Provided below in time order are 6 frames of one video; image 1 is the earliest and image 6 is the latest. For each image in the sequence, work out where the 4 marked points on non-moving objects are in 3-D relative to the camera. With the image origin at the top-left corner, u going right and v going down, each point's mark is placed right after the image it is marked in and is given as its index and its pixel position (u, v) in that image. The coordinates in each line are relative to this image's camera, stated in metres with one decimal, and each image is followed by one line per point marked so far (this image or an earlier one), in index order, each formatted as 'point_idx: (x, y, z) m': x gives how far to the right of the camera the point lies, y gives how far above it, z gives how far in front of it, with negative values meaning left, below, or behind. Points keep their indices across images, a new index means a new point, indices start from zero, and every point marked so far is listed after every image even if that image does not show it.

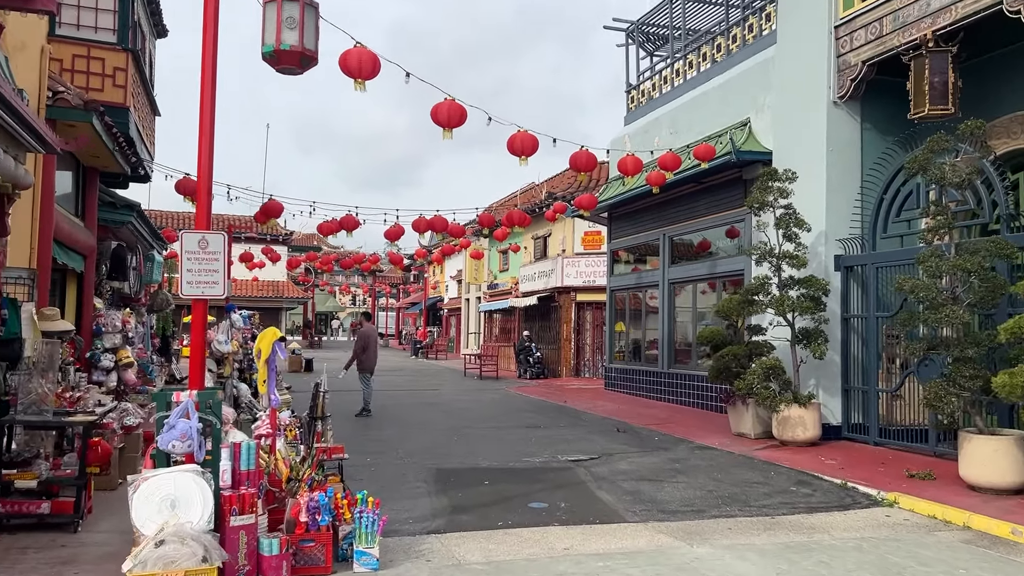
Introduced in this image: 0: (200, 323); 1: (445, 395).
0: (-2.0, -0.2, +5.3) m
1: (-1.4, -2.2, +17.3) m
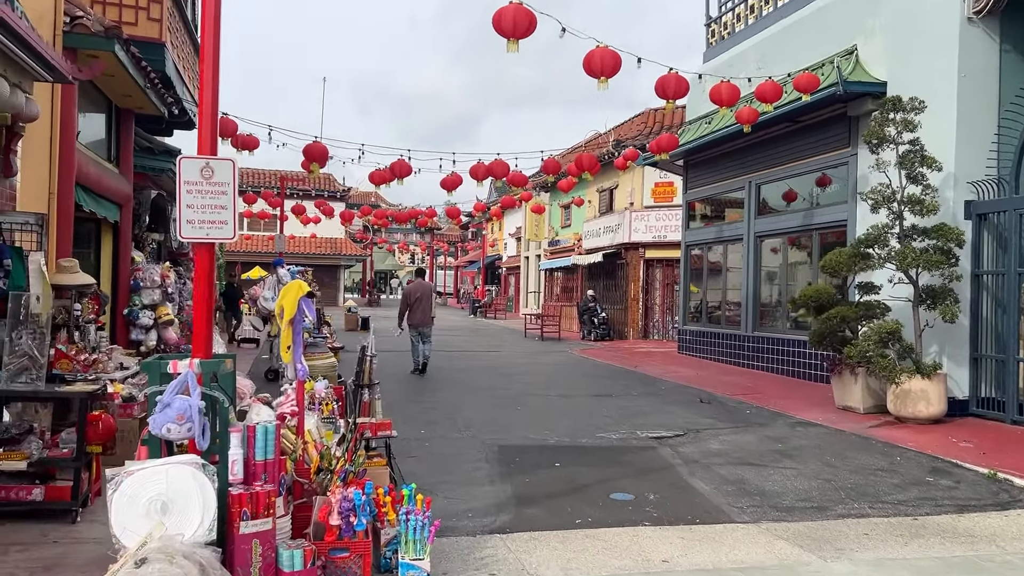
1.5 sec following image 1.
0: (-1.5, +0.1, +4.2) m
1: (-0.1, -1.3, +16.2) m
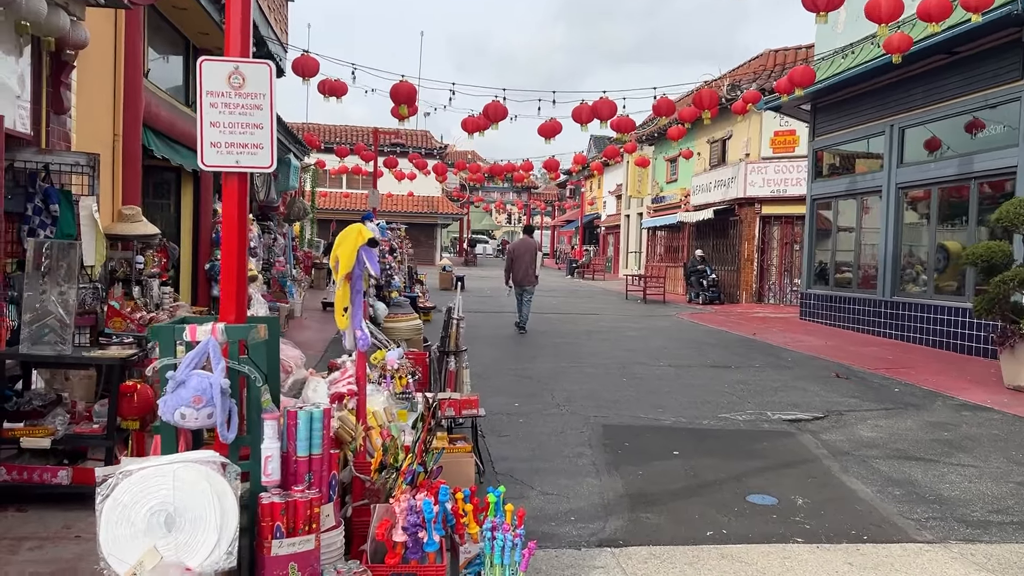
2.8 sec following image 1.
0: (-1.1, +0.3, +3.2) m
1: (+1.7, -0.6, +15.0) m
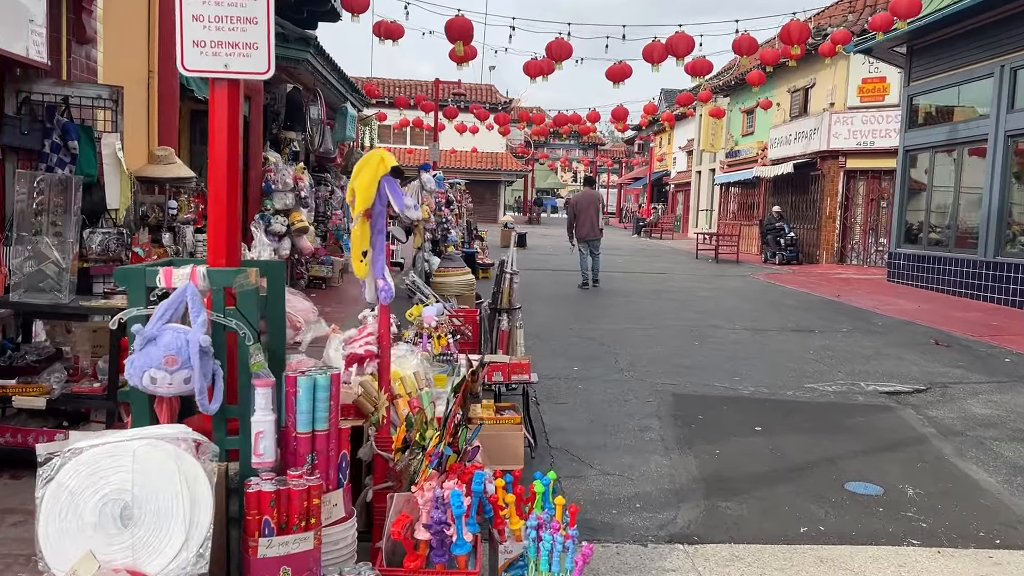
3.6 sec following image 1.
0: (-0.9, +0.5, +2.6) m
1: (+2.8, +0.1, +14.2) m
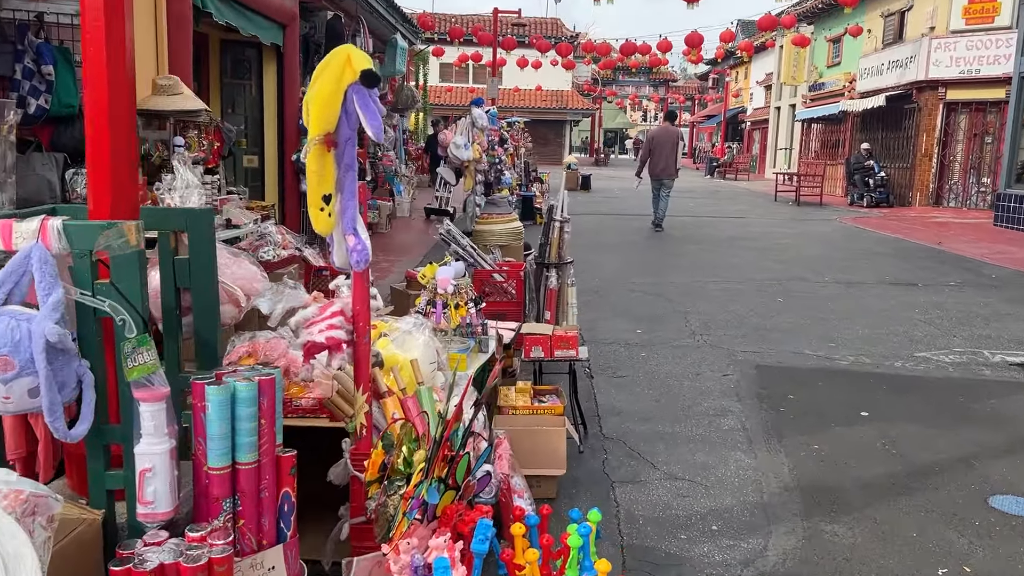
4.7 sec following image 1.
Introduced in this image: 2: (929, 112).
0: (-0.8, +0.6, +1.8) m
1: (+3.7, +1.0, +13.0) m
2: (+7.5, +3.2, +15.1) m
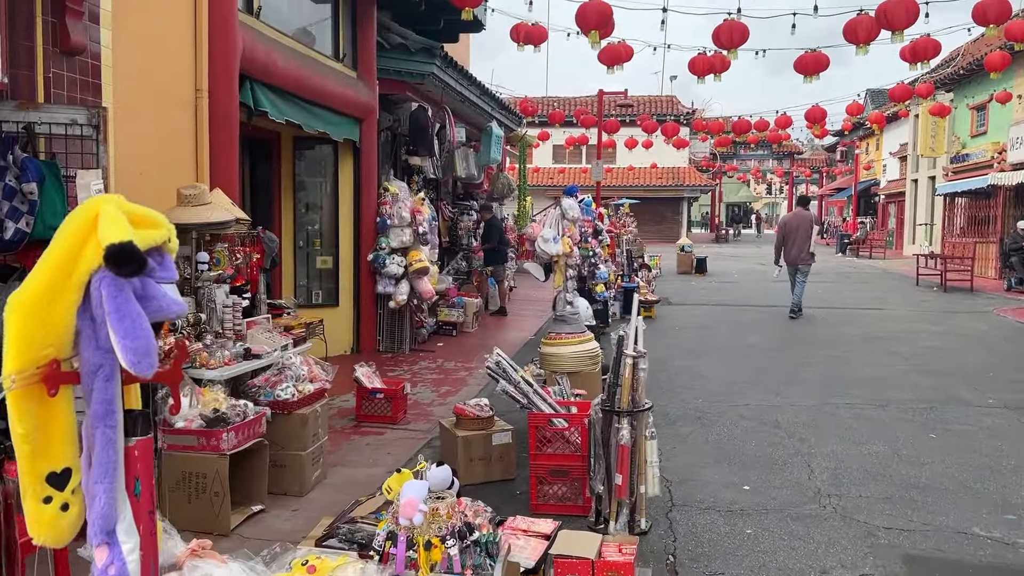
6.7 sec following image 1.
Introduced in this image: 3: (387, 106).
0: (-1.0, +0.1, +0.9) m
1: (+5.1, -0.4, +11.4) m
2: (+9.1, +1.6, +13.0) m
3: (-1.4, +2.1, +9.5) m
